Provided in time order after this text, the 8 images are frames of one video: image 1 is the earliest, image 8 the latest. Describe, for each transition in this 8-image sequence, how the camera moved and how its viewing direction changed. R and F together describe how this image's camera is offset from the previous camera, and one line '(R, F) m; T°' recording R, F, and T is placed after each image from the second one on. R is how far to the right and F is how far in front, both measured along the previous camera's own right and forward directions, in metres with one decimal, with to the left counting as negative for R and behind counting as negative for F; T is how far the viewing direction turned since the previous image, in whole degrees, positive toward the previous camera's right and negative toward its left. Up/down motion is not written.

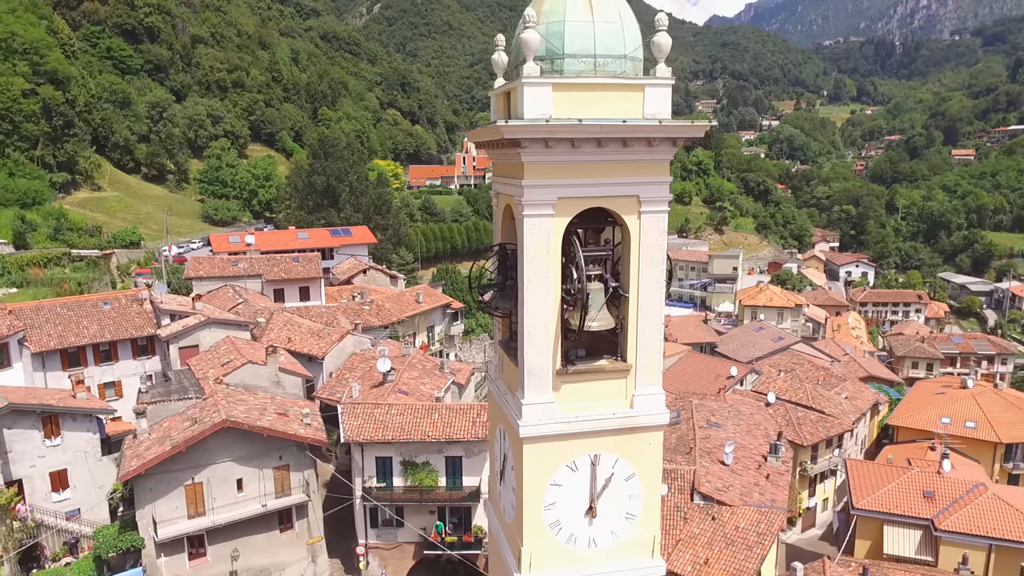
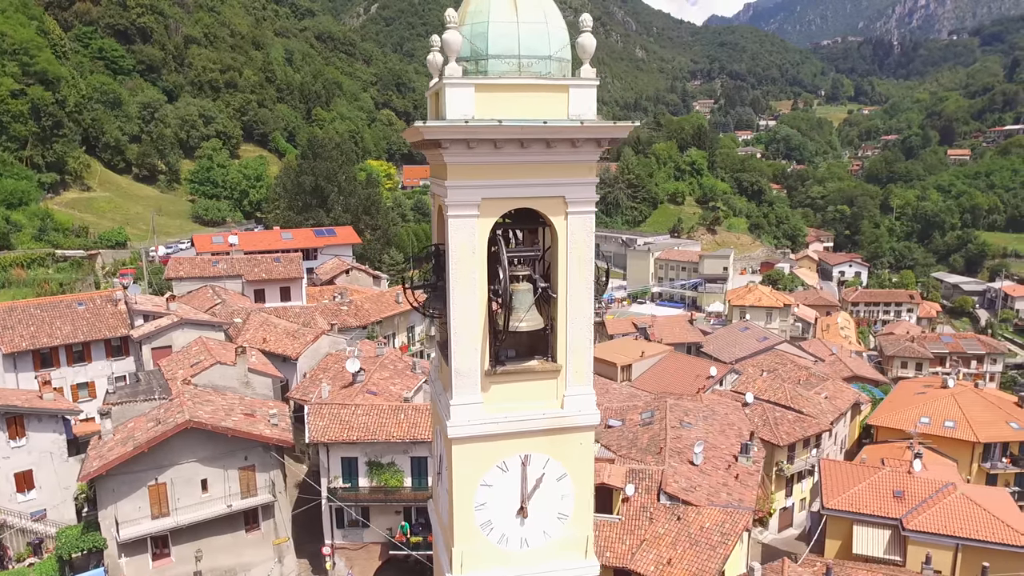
(+0.8, 0.0) m; 0°
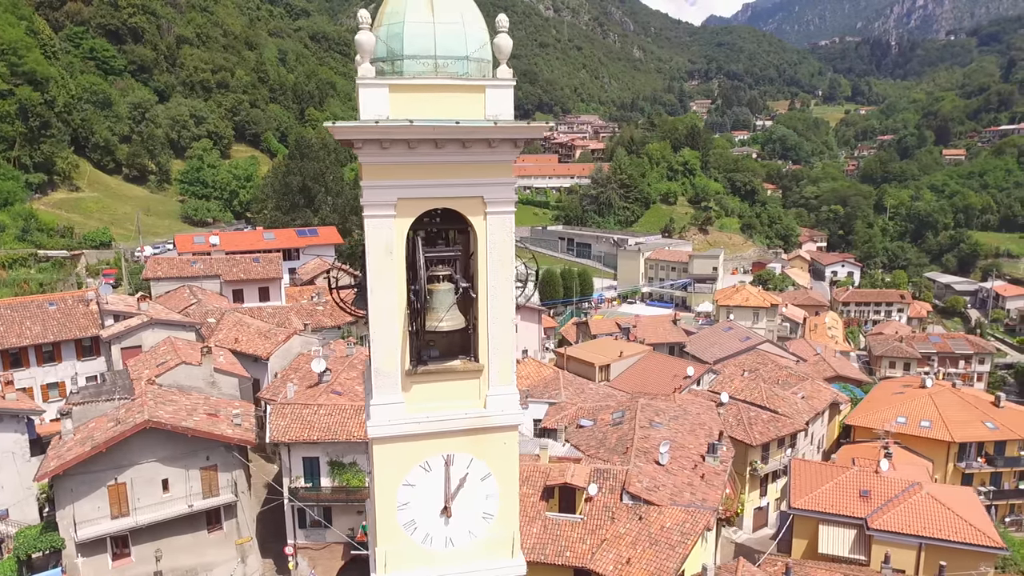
(+0.9, 0.0) m; 0°
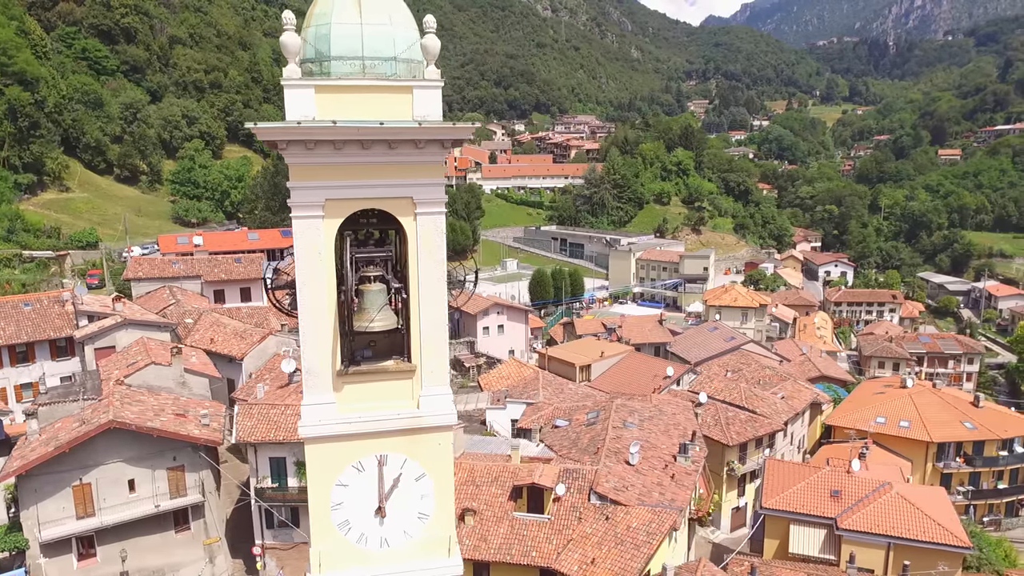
(+0.7, 0.0) m; 0°
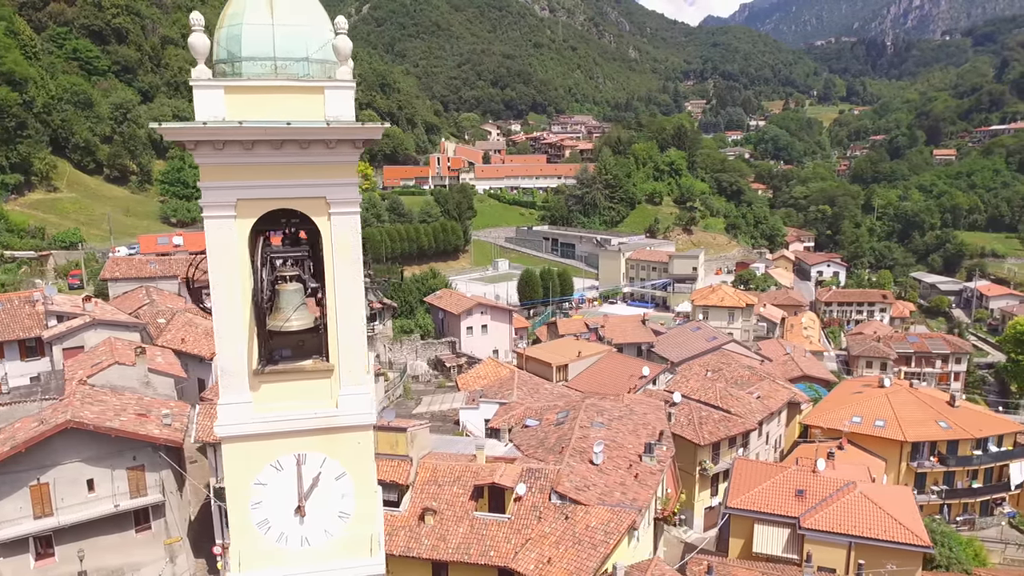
(+0.9, 0.0) m; 0°
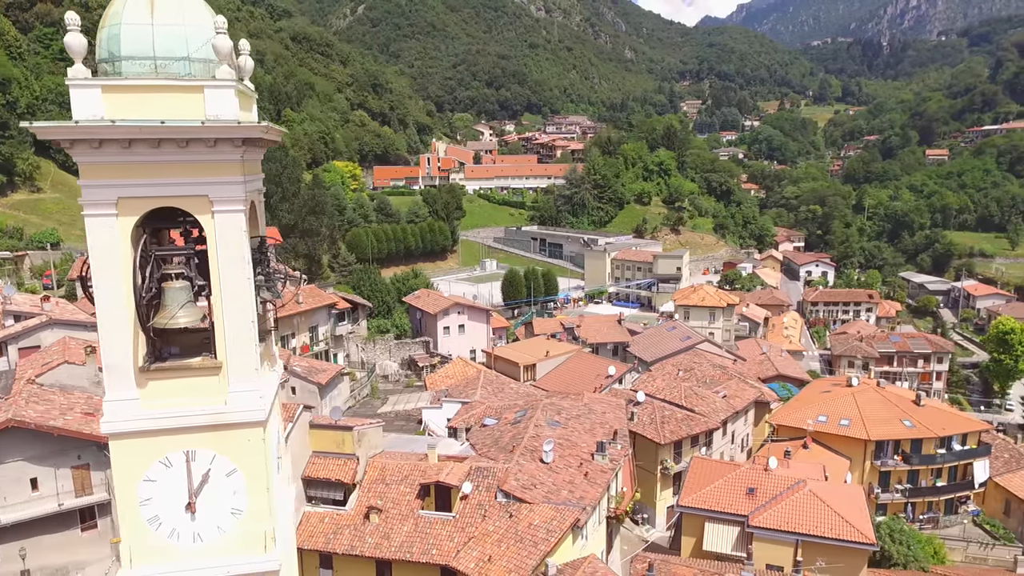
(+1.3, -0.1) m; 0°
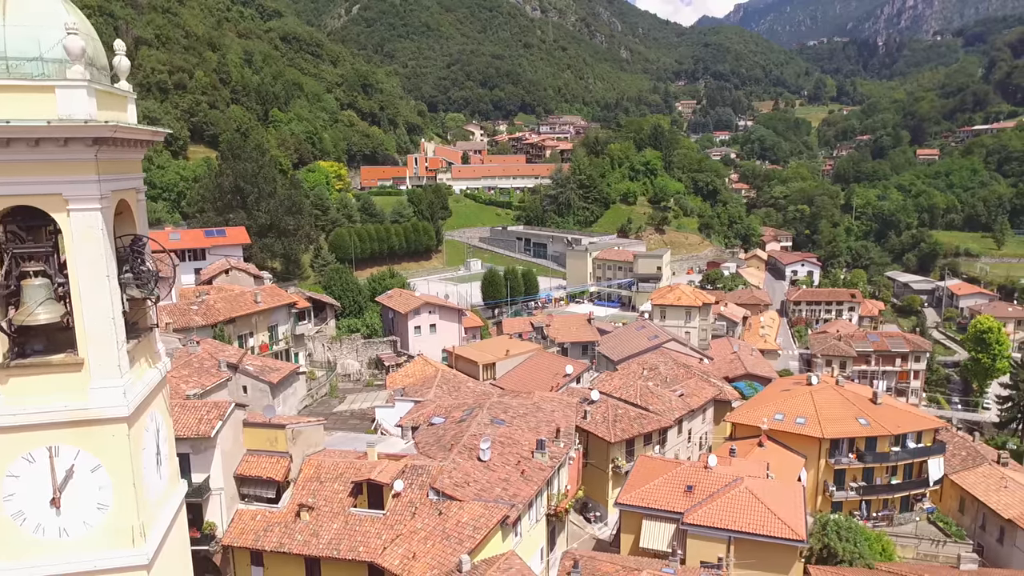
(+1.6, -0.1) m; 0°
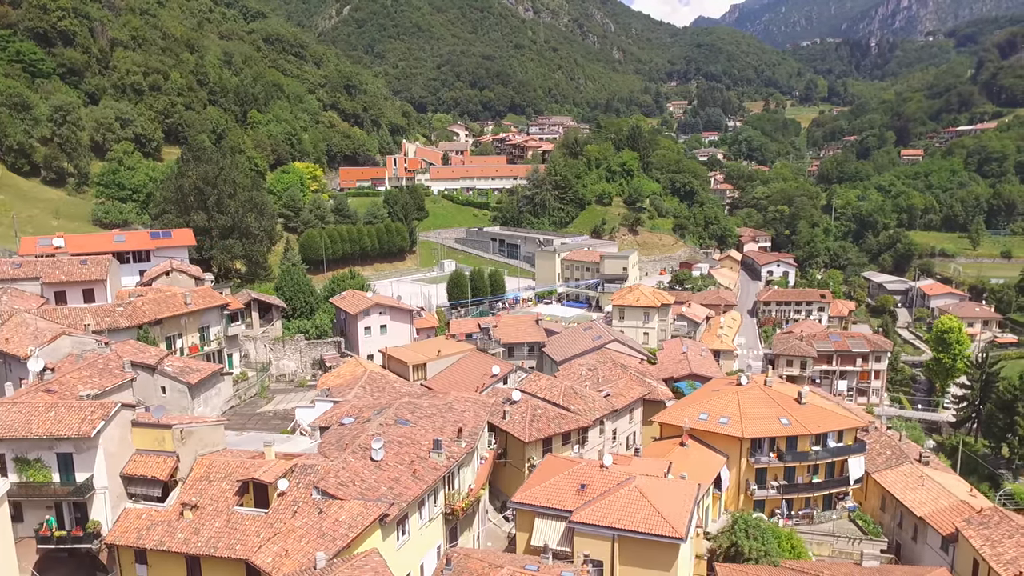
(+2.8, -0.3) m; 0°
